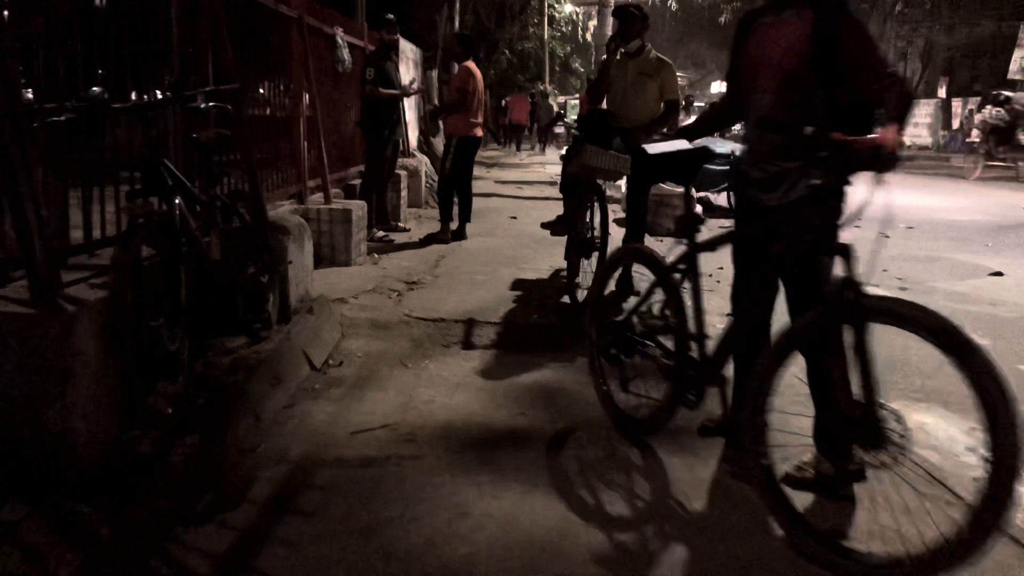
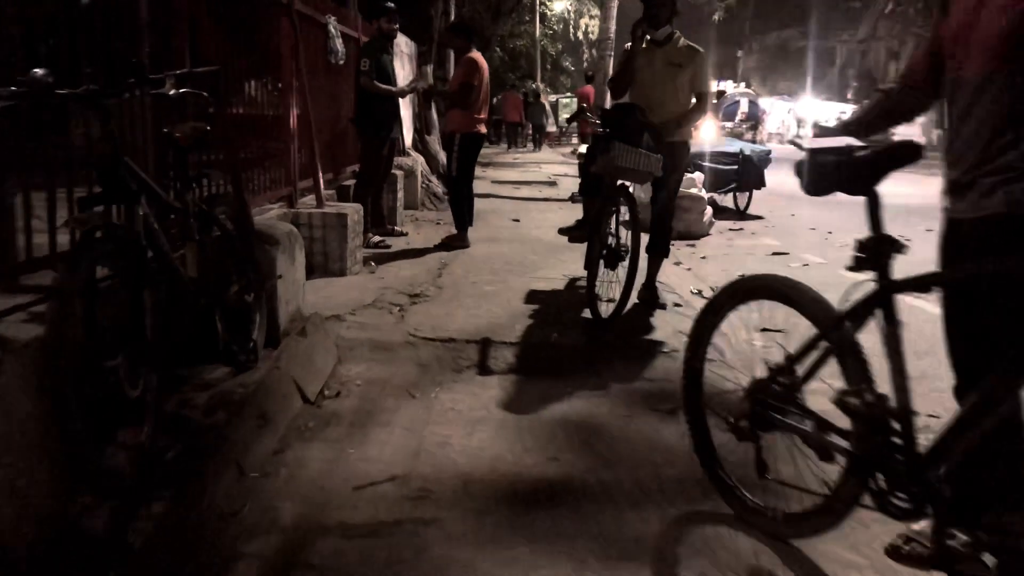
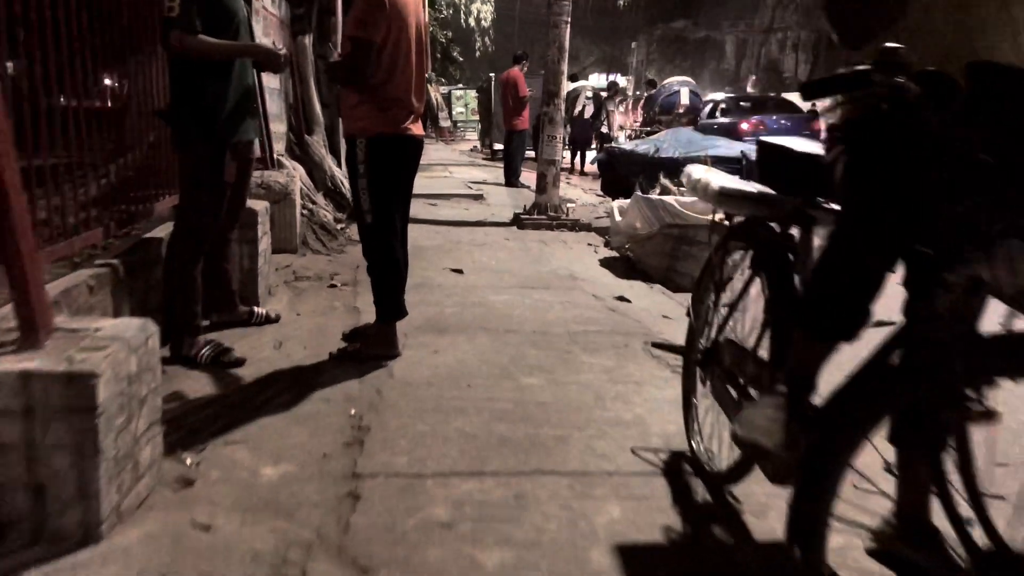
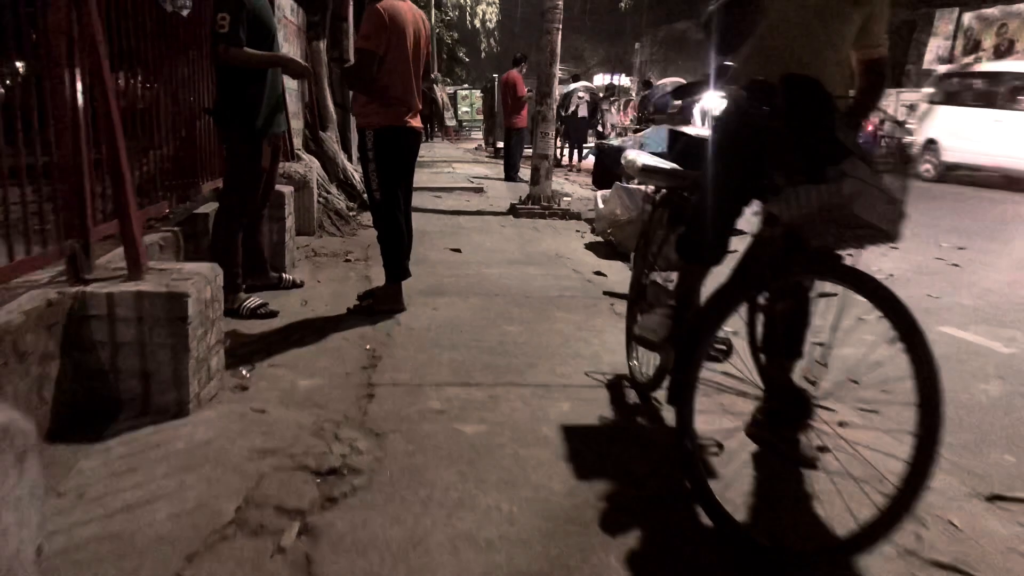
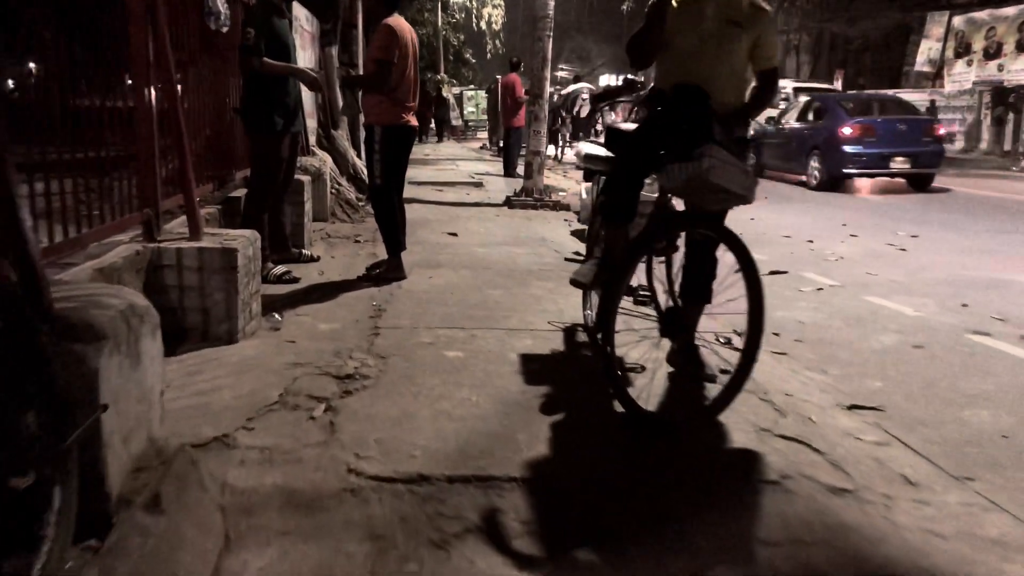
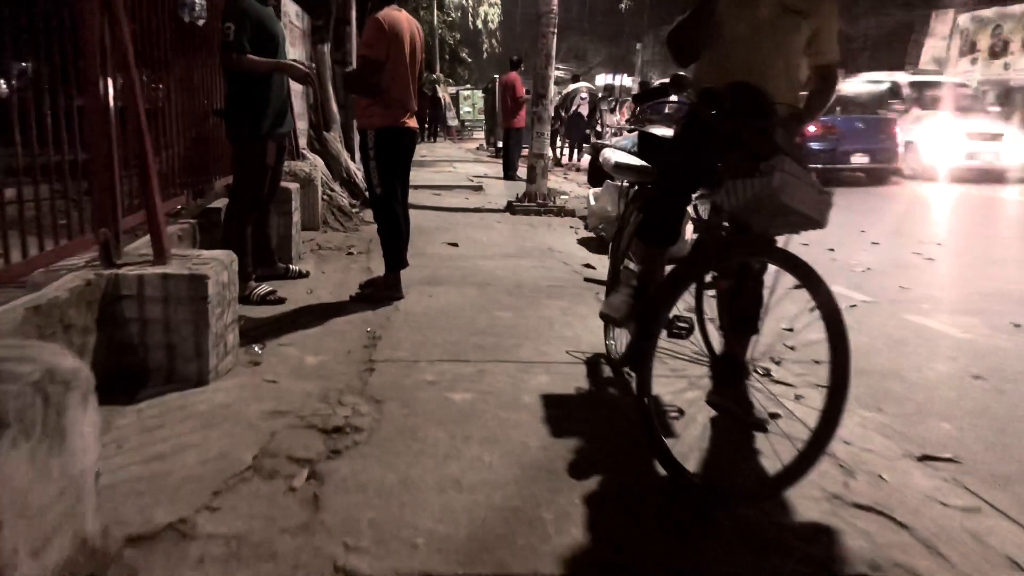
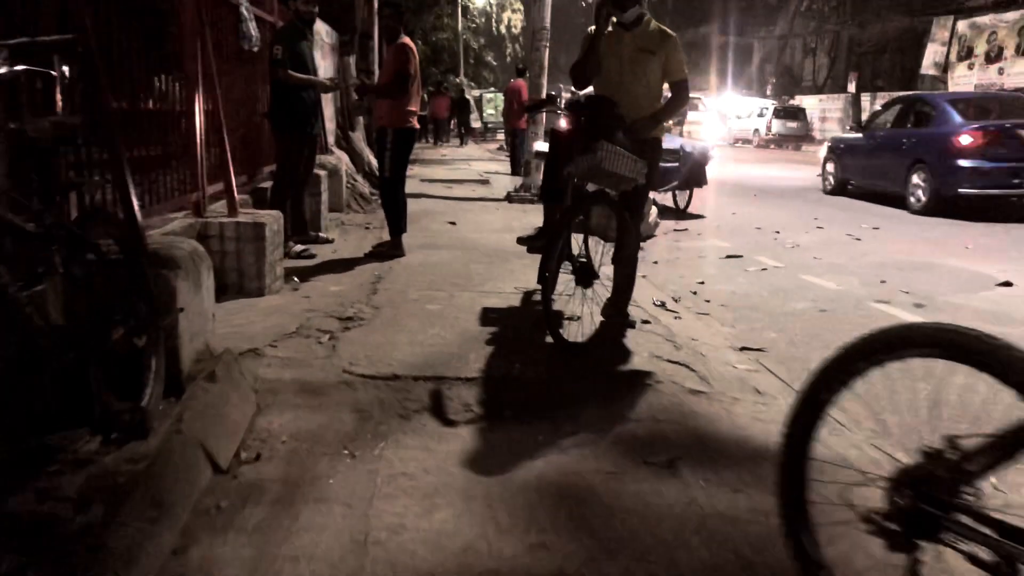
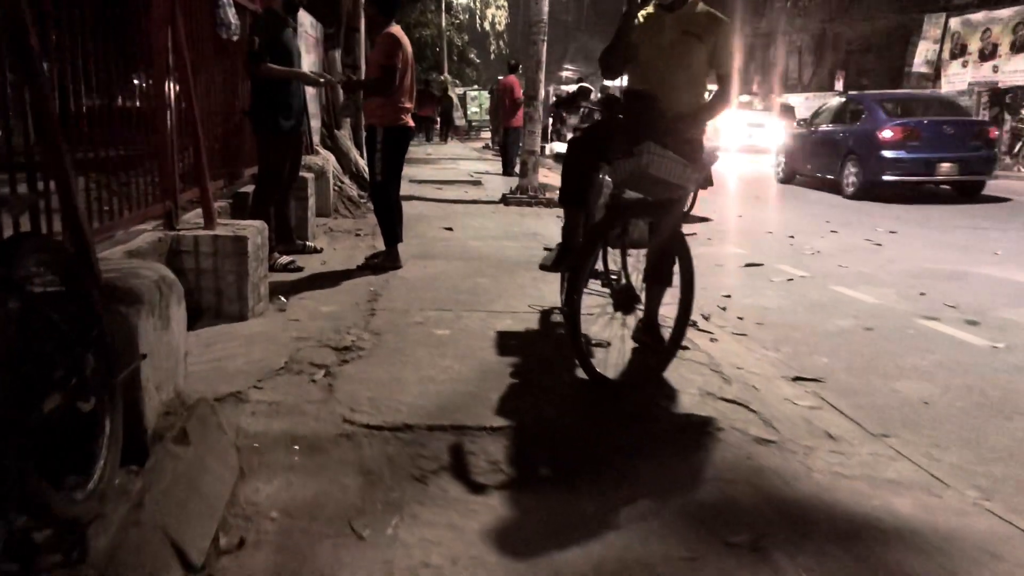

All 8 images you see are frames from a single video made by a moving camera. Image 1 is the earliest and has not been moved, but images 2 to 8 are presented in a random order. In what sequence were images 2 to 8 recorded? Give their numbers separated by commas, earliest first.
2, 7, 8, 5, 6, 4, 3
